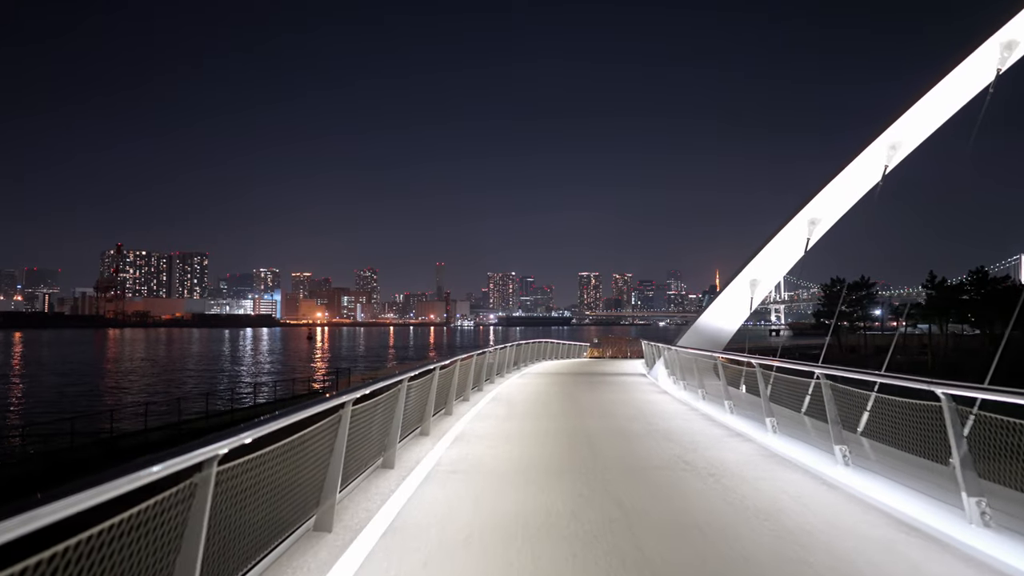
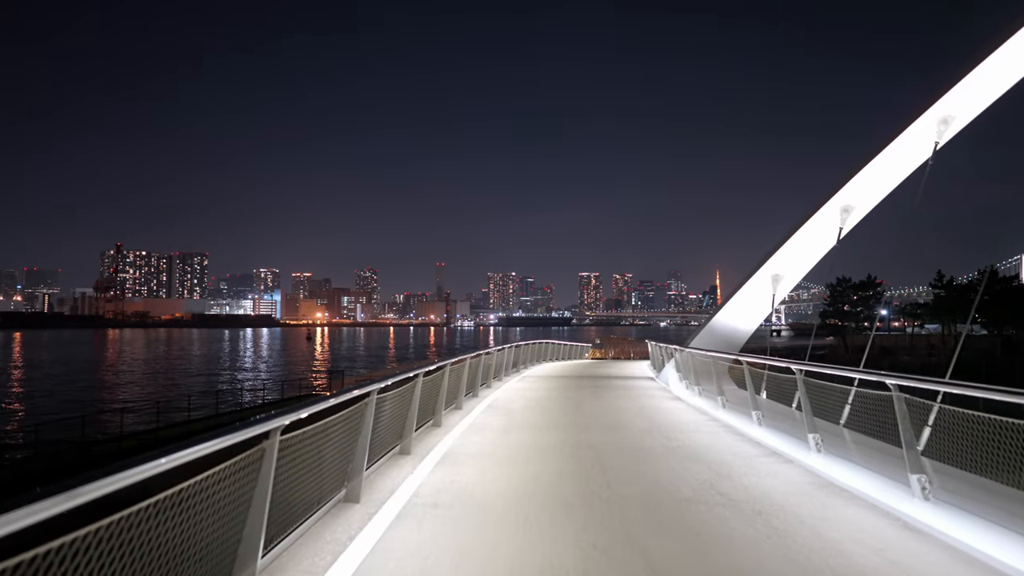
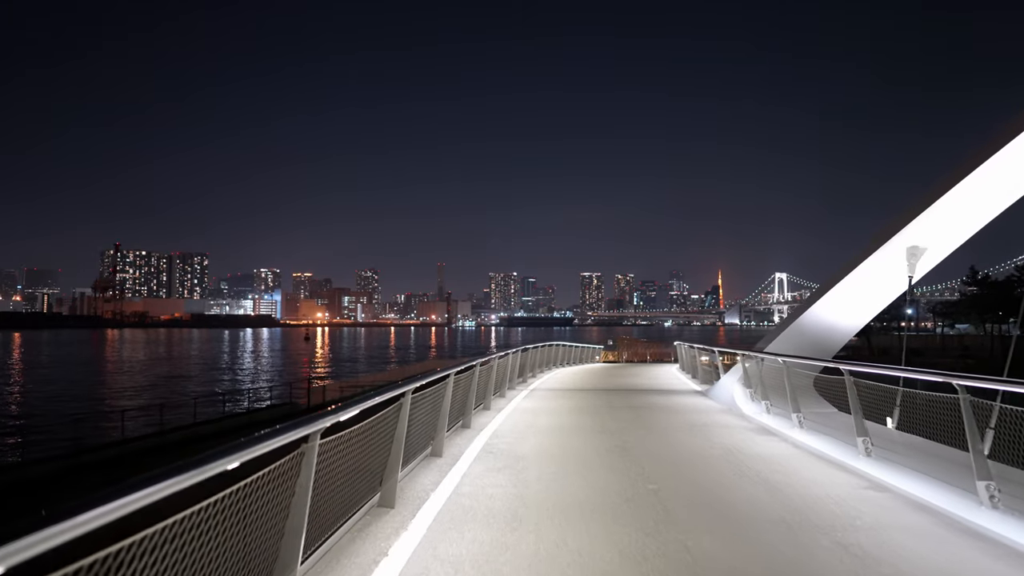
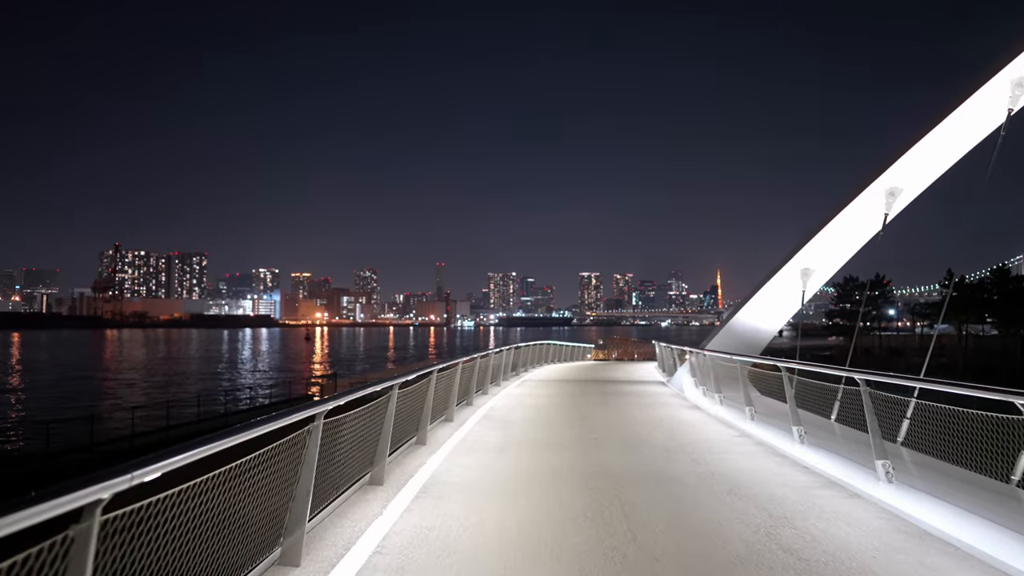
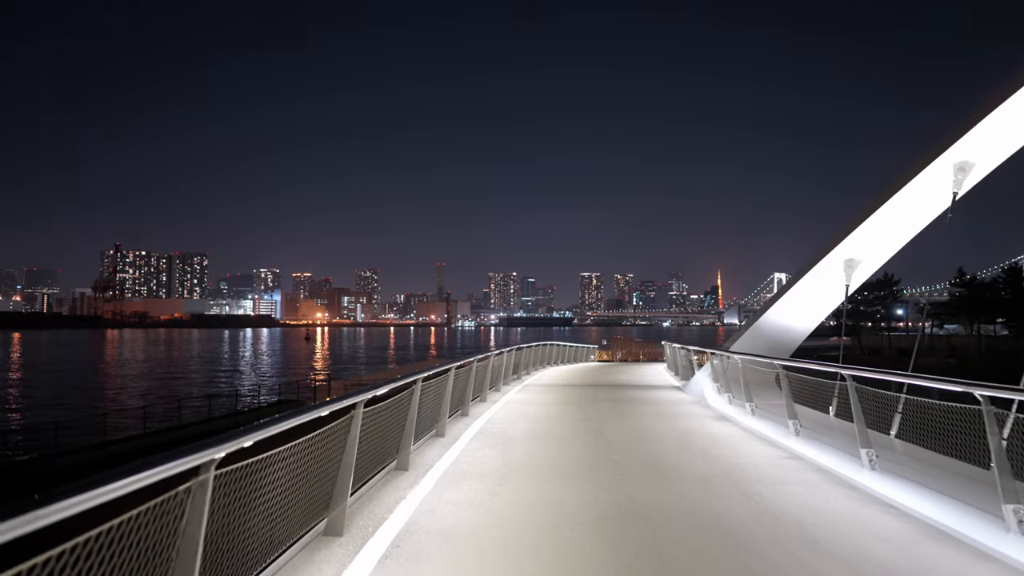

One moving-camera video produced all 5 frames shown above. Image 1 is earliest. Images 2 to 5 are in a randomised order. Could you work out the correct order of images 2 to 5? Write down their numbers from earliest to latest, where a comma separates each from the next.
2, 4, 5, 3
